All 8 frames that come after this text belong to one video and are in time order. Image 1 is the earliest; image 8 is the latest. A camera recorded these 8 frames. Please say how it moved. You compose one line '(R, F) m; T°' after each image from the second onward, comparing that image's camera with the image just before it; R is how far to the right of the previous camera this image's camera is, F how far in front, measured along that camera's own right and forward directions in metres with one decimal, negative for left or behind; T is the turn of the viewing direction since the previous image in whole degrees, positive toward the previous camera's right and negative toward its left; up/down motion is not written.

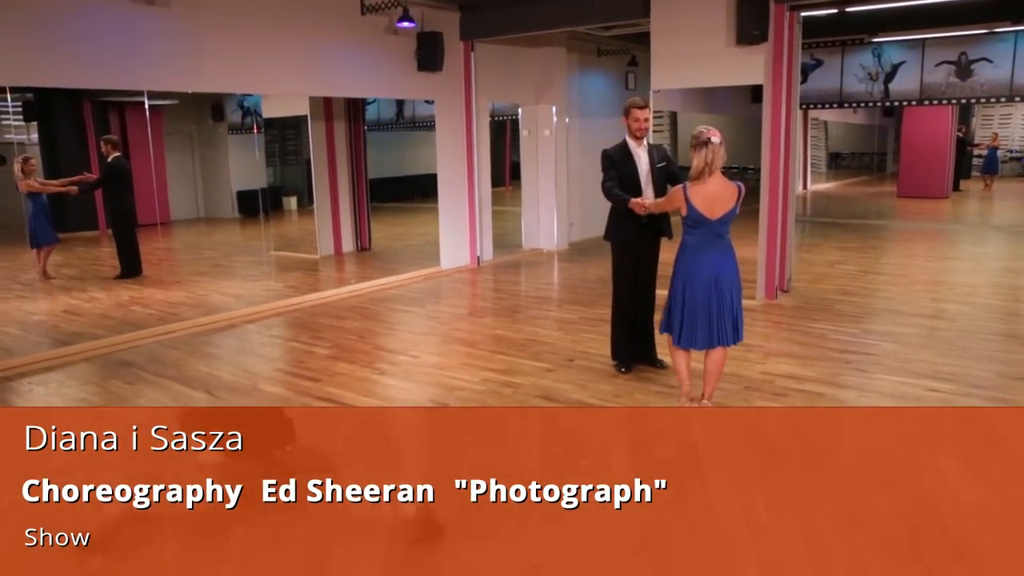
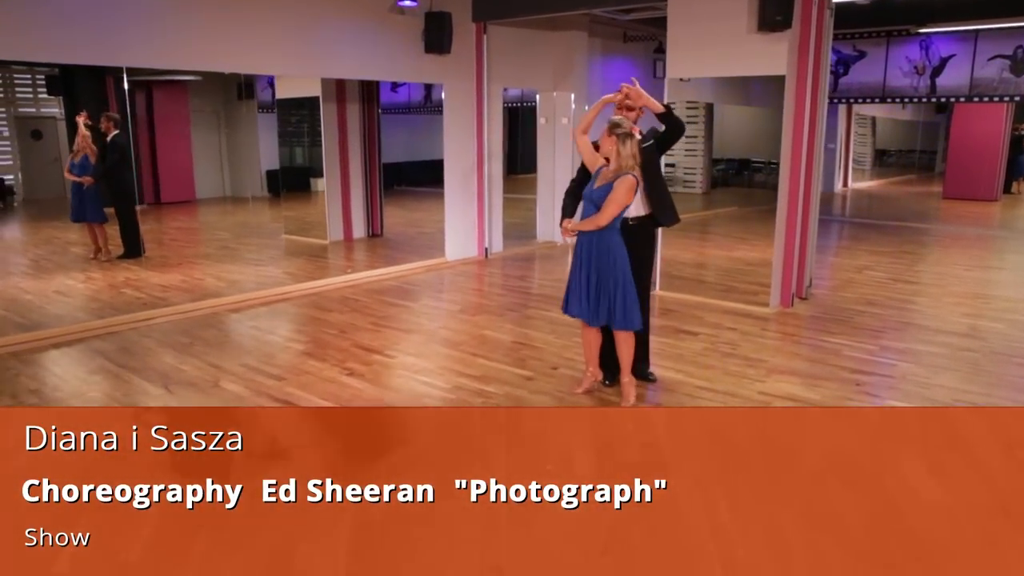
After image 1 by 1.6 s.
(+0.3, +0.4) m; -3°
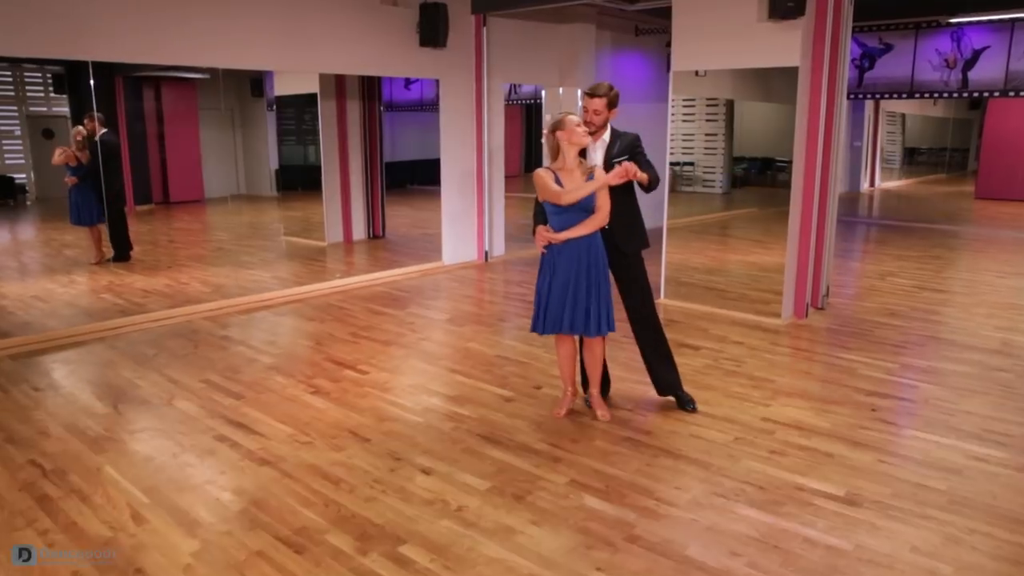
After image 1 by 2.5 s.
(+0.2, +0.4) m; -2°
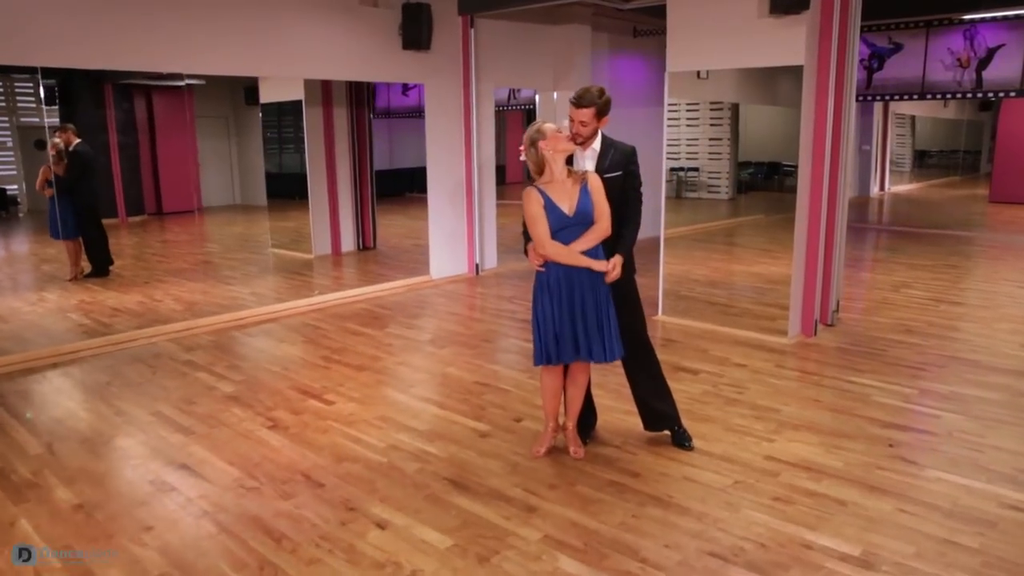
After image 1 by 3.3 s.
(+0.2, +0.4) m; -1°
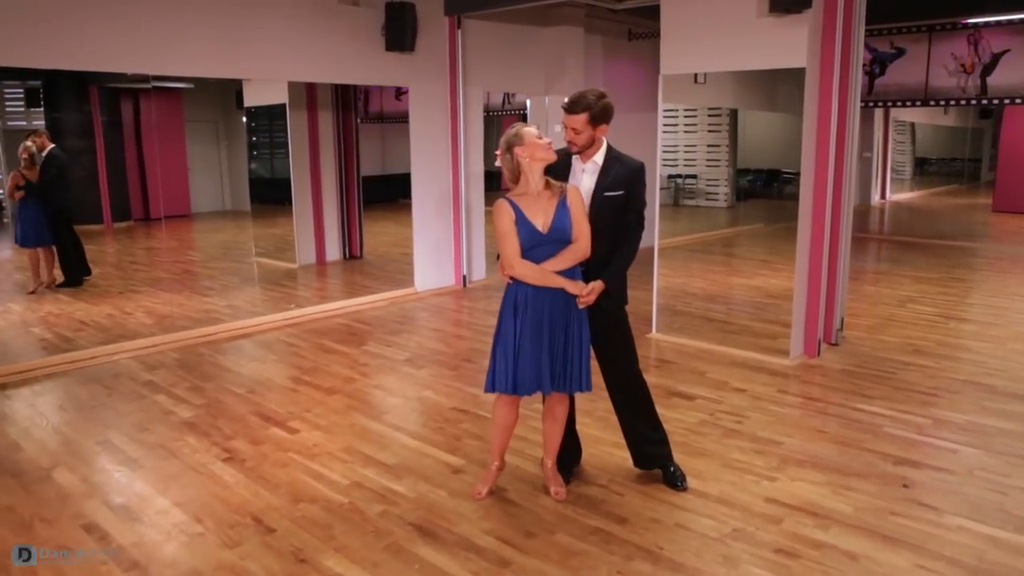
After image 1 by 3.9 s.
(+0.1, +0.3) m; 0°
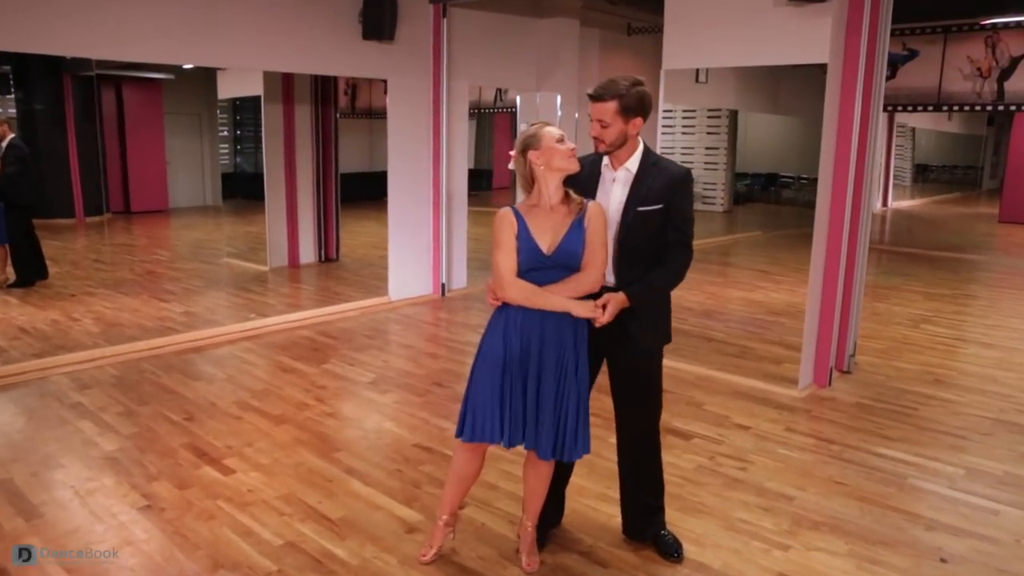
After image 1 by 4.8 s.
(+0.1, +0.5) m; 0°
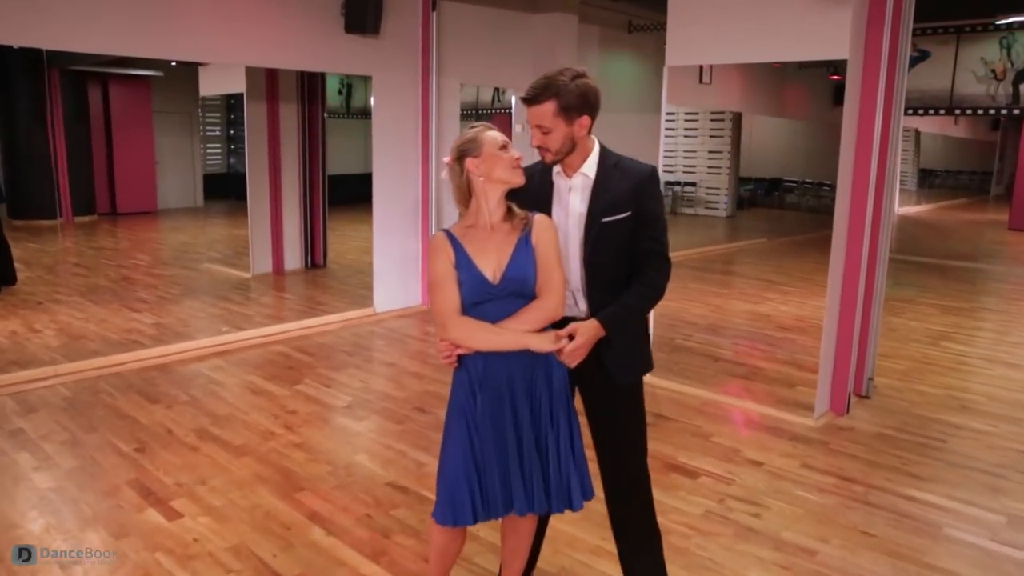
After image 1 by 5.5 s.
(+0.1, +0.4) m; 0°
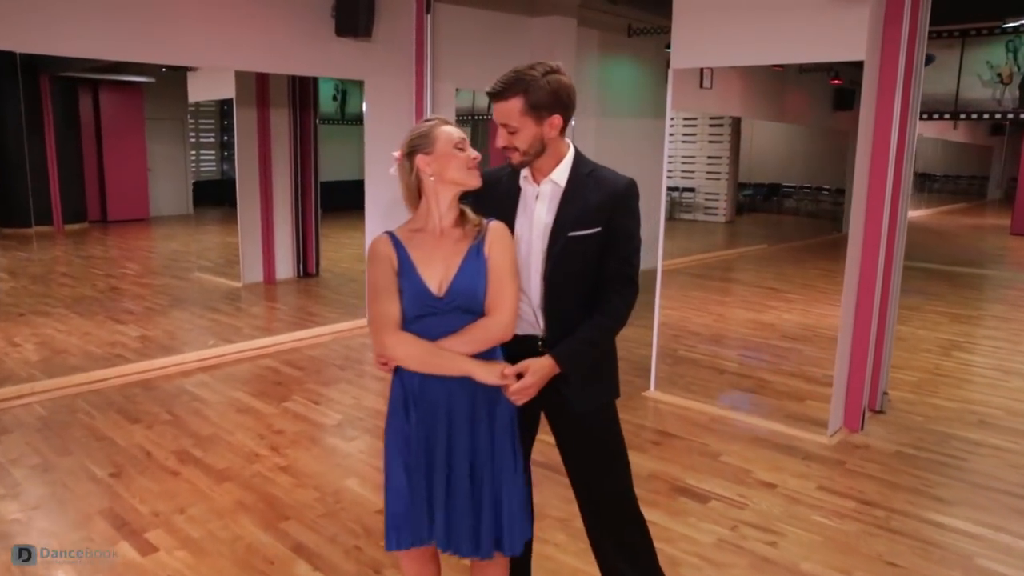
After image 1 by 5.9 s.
(0.0, +0.2) m; 0°
